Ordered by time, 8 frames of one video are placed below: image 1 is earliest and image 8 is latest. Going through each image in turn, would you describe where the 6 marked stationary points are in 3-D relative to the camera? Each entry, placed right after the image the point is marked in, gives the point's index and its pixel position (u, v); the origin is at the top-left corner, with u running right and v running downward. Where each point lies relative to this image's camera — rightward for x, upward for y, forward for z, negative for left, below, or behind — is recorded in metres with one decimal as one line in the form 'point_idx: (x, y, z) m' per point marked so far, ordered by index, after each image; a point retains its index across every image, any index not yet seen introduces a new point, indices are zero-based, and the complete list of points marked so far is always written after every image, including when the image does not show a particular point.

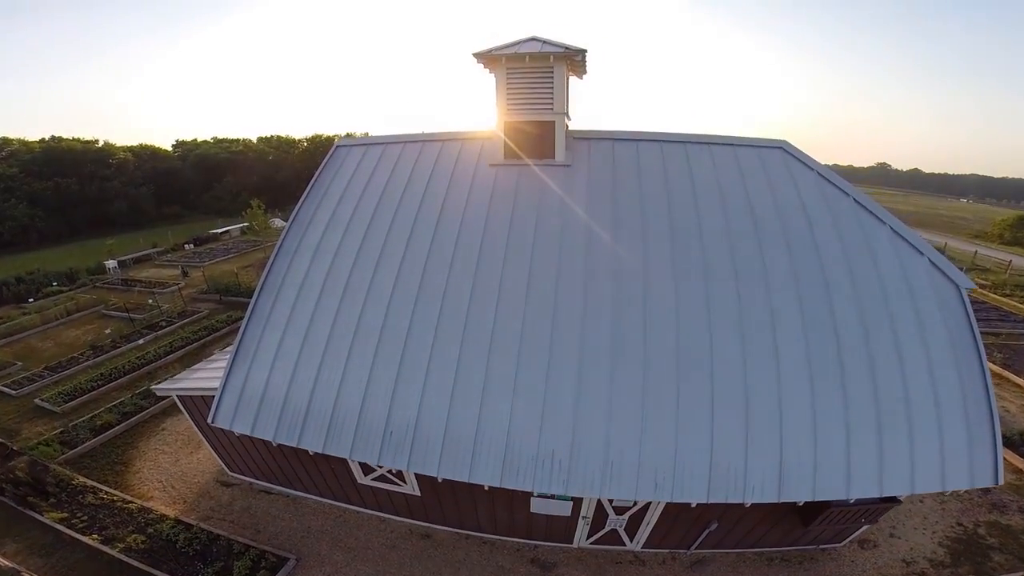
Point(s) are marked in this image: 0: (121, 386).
0: (-15.0, -3.9, +17.1) m
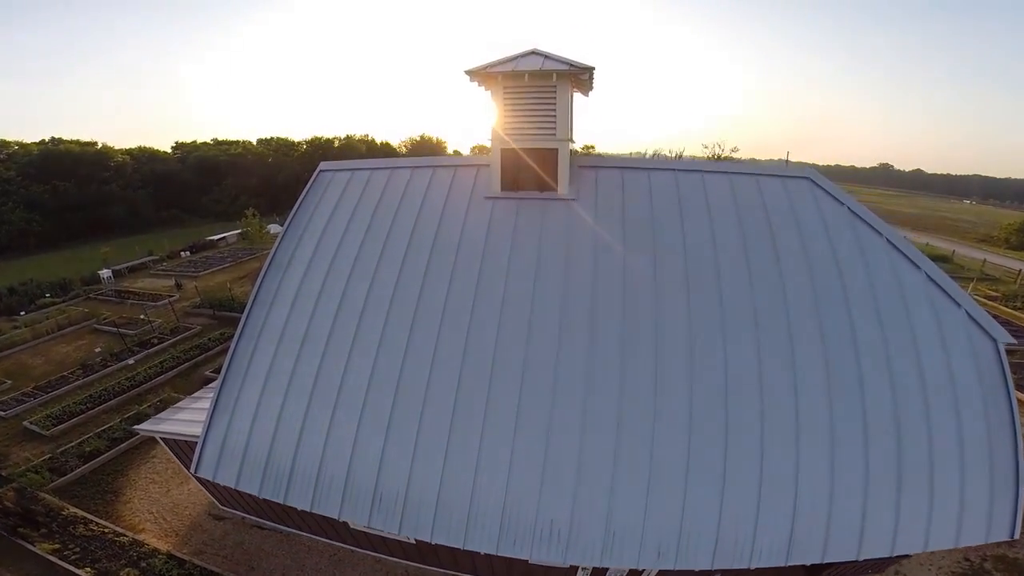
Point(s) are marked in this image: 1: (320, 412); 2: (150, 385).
0: (-15.0, -4.6, +16.8) m
1: (-3.4, -2.2, +7.8) m
2: (-14.4, -4.0, +17.7) m
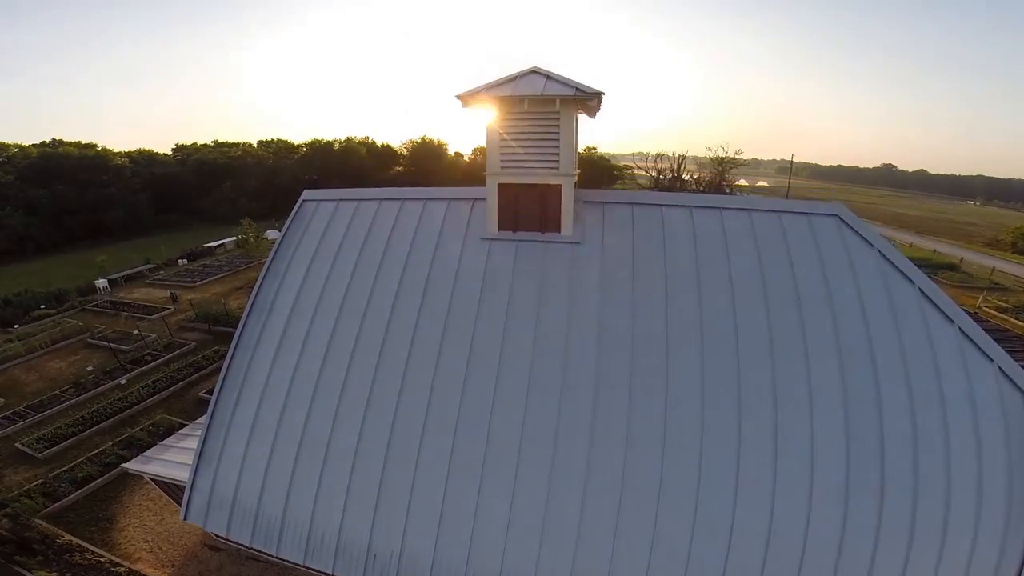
0: (-15.0, -5.3, +16.4) m
1: (-3.4, -2.9, +7.4) m
2: (-14.4, -4.6, +17.3) m
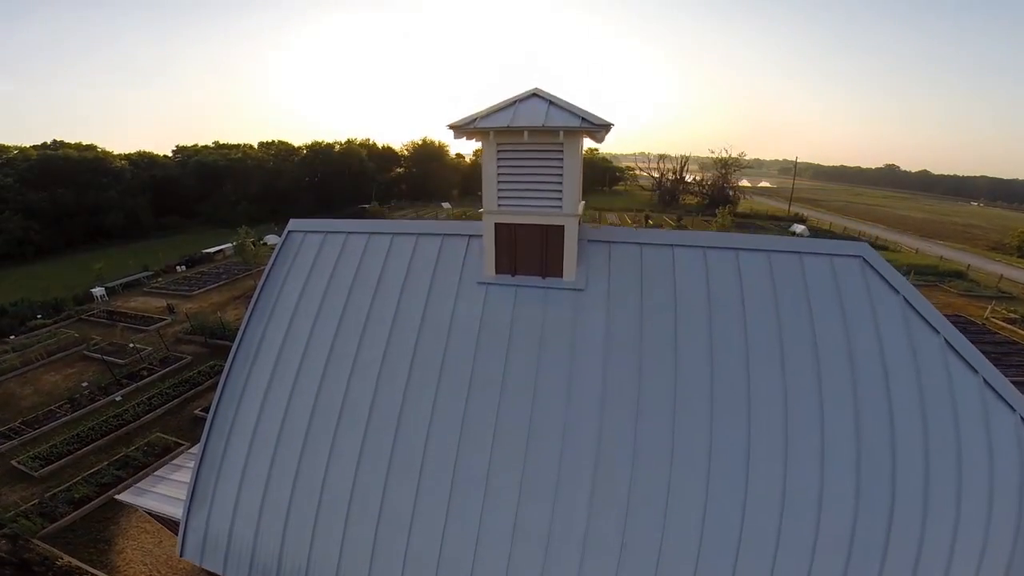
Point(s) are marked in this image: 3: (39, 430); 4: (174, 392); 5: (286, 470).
0: (-15.0, -5.8, +16.1) m
1: (-3.4, -3.5, +7.1) m
2: (-14.4, -5.2, +17.1) m
3: (-17.9, -5.3, +16.8) m
4: (-14.1, -4.4, +18.5) m
5: (-3.7, -3.0, +7.3) m
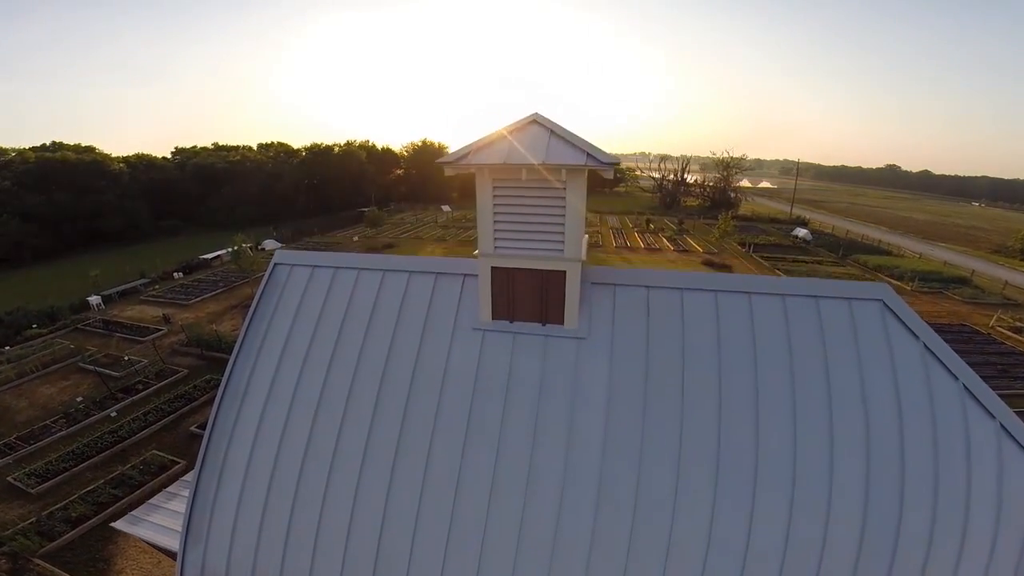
0: (-15.0, -6.3, +15.9) m
1: (-3.4, -4.1, +6.8) m
2: (-14.4, -5.7, +16.8) m
3: (-17.9, -5.9, +16.6) m
4: (-14.1, -4.9, +18.3) m
5: (-3.7, -3.6, +7.0) m
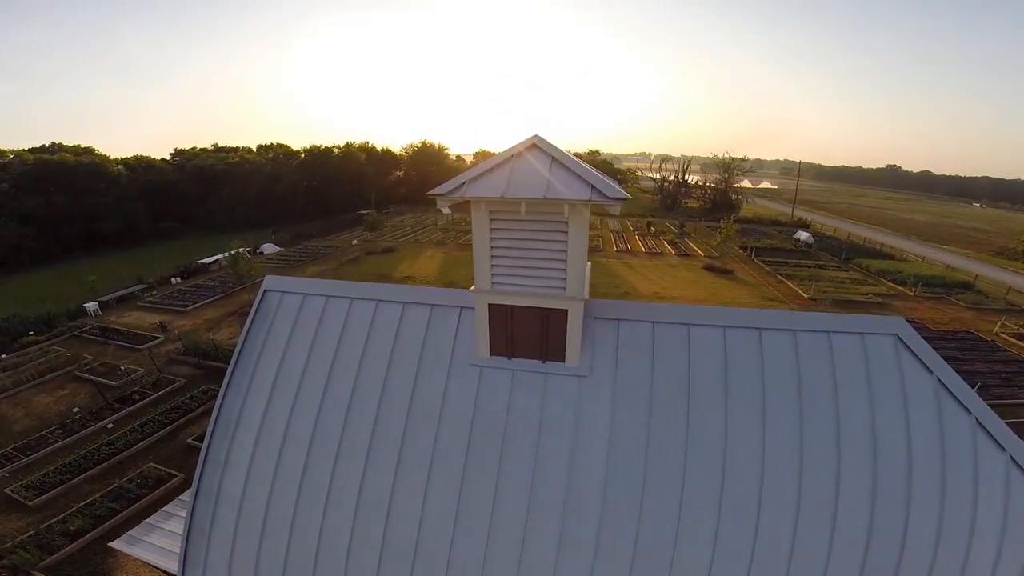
0: (-15.0, -6.7, +15.7) m
1: (-3.4, -4.5, +6.6) m
2: (-14.4, -6.1, +16.6) m
3: (-17.9, -6.2, +16.4) m
4: (-14.1, -5.3, +18.1) m
5: (-3.7, -4.0, +6.8) m
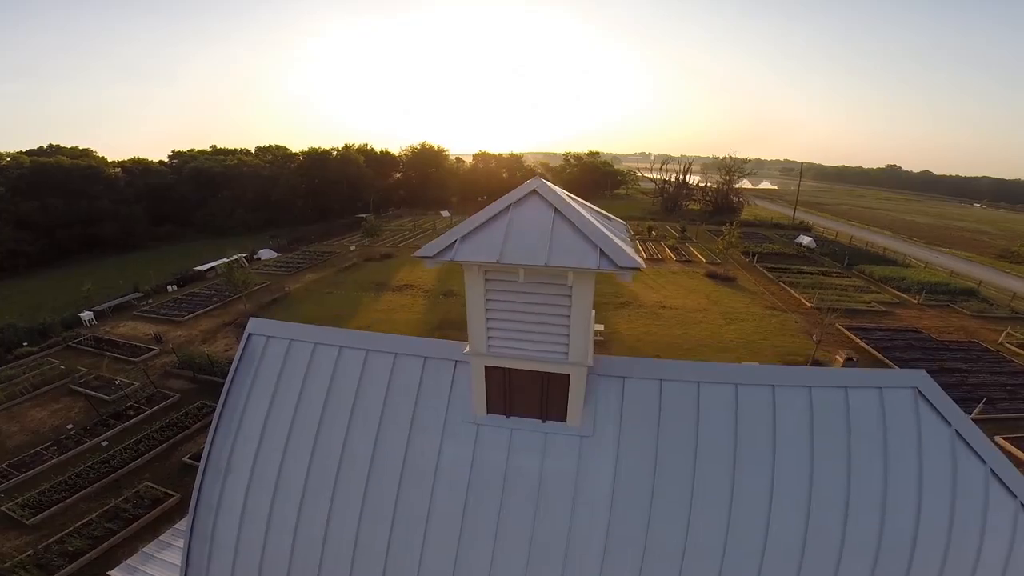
0: (-15.0, -7.3, +15.4) m
1: (-3.4, -5.1, +6.3) m
2: (-14.4, -6.7, +16.3) m
3: (-17.9, -6.8, +16.1) m
4: (-14.2, -5.9, +17.8) m
5: (-3.8, -4.6, +6.5) m
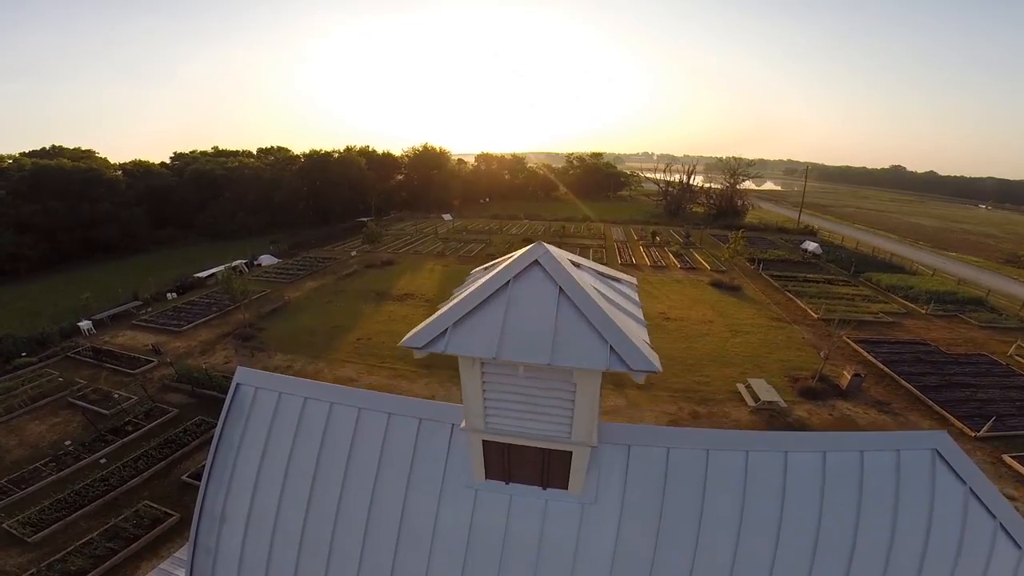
0: (-15.0, -8.0, +15.2) m
1: (-3.4, -5.8, +6.1) m
2: (-14.4, -7.3, +16.1) m
3: (-17.9, -7.4, +15.9) m
4: (-14.1, -6.5, +17.6) m
5: (-3.8, -5.3, +6.2) m
